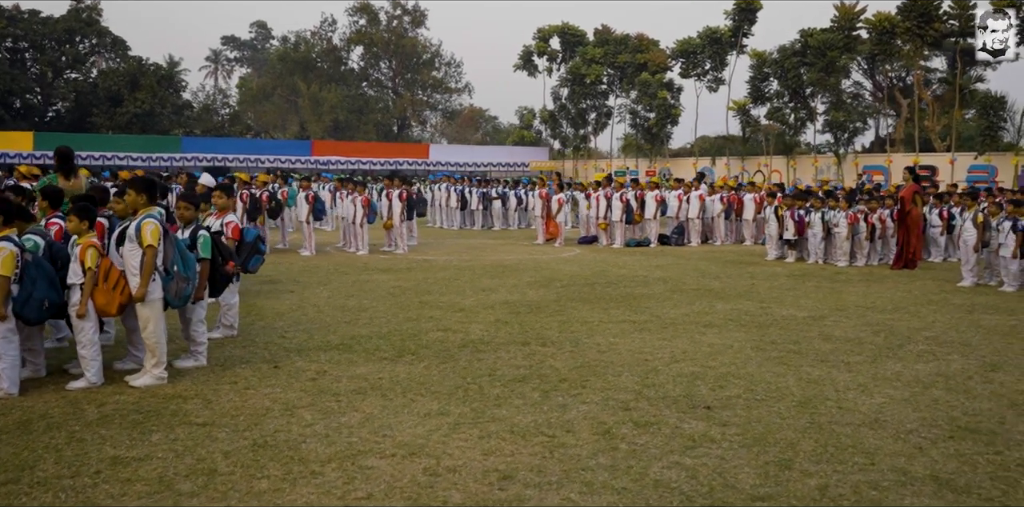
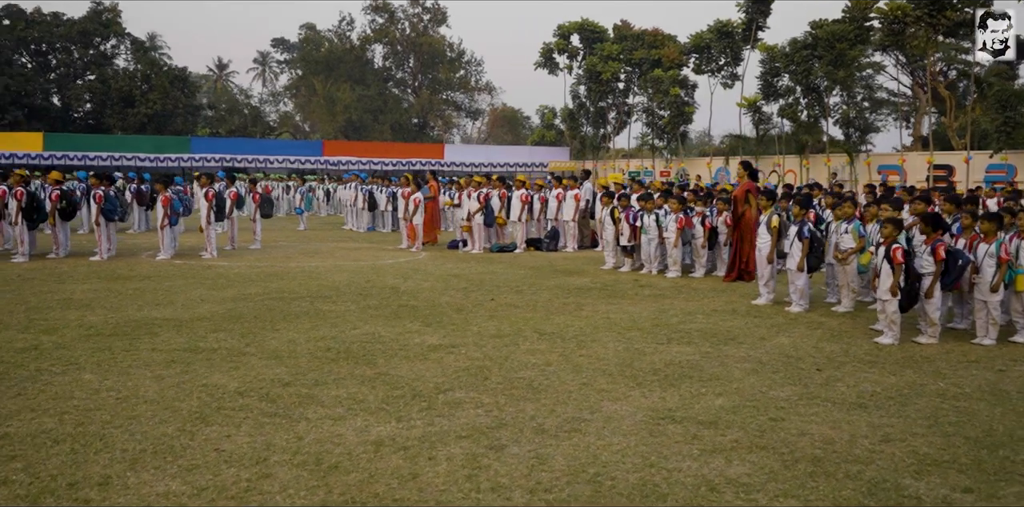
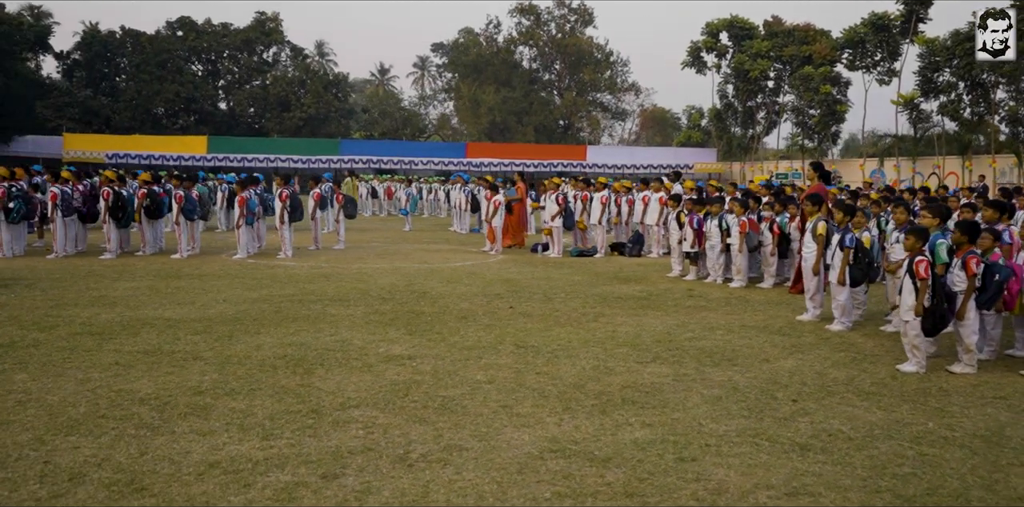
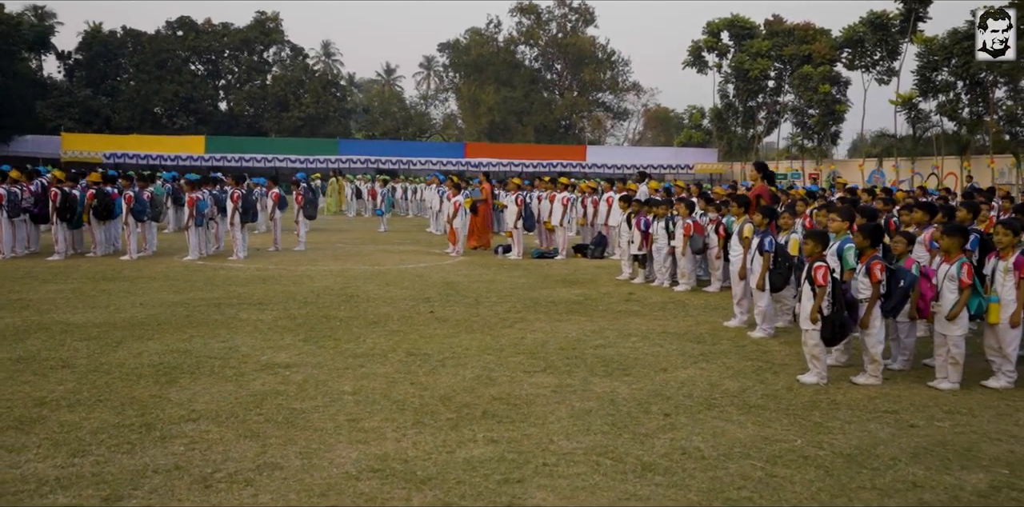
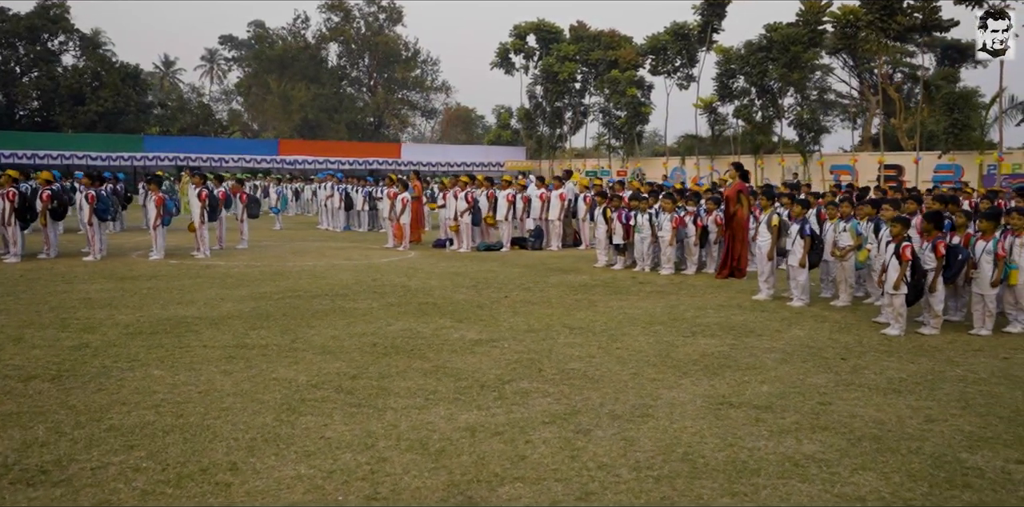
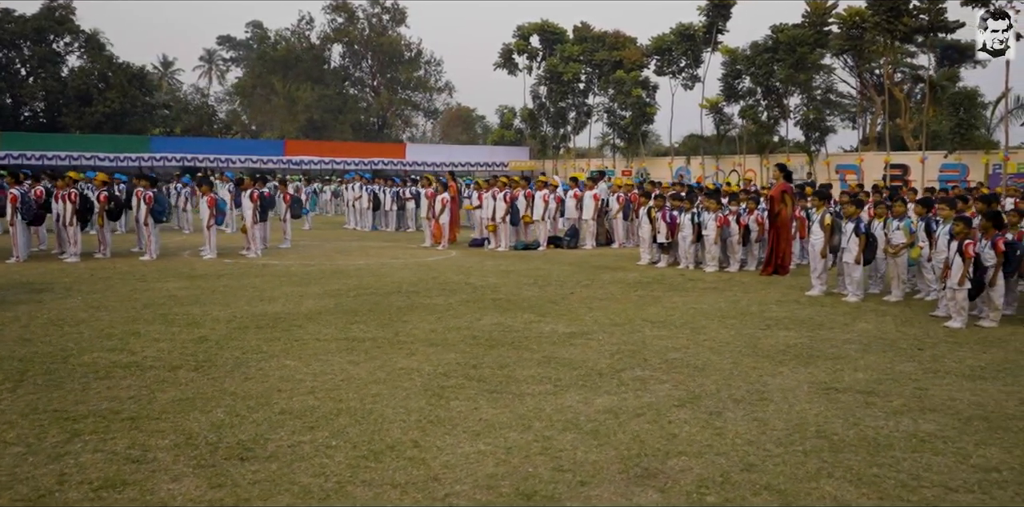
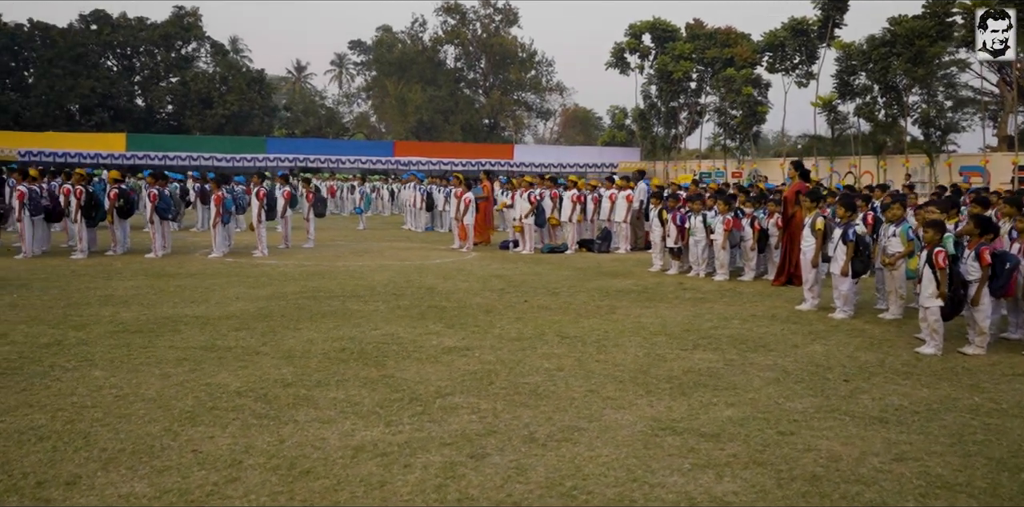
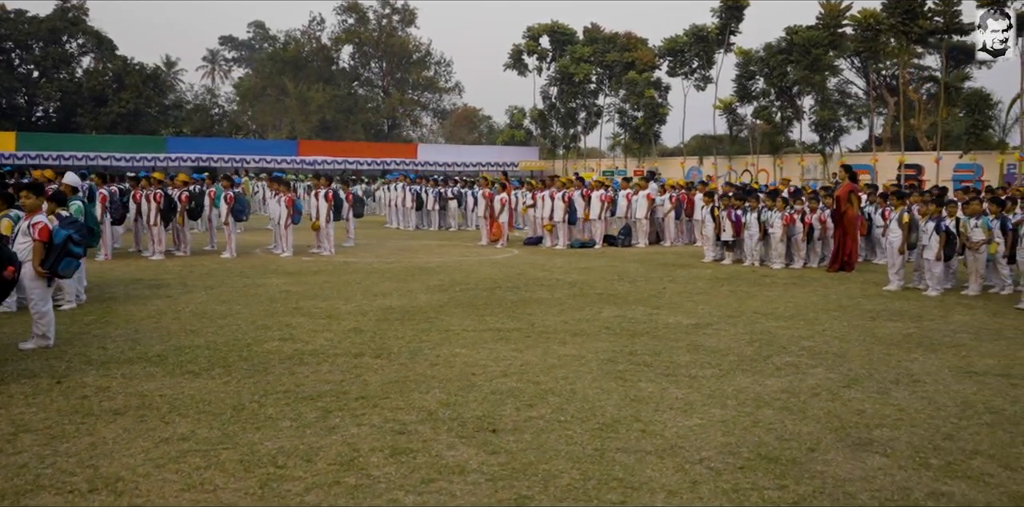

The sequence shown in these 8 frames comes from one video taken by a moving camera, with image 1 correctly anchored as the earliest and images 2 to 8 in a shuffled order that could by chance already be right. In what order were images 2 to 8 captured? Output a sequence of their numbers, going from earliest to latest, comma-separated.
8, 6, 5, 2, 7, 3, 4
